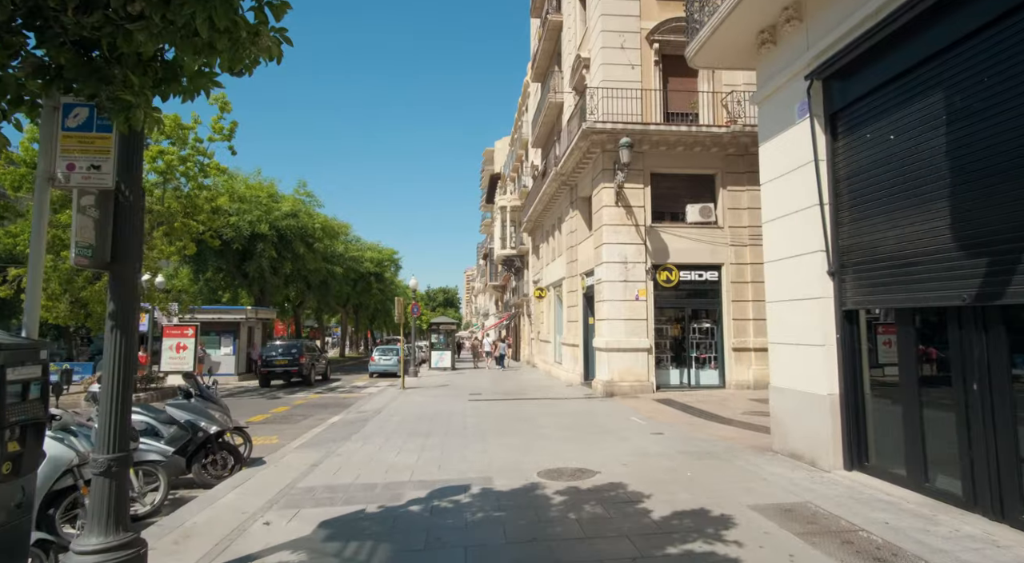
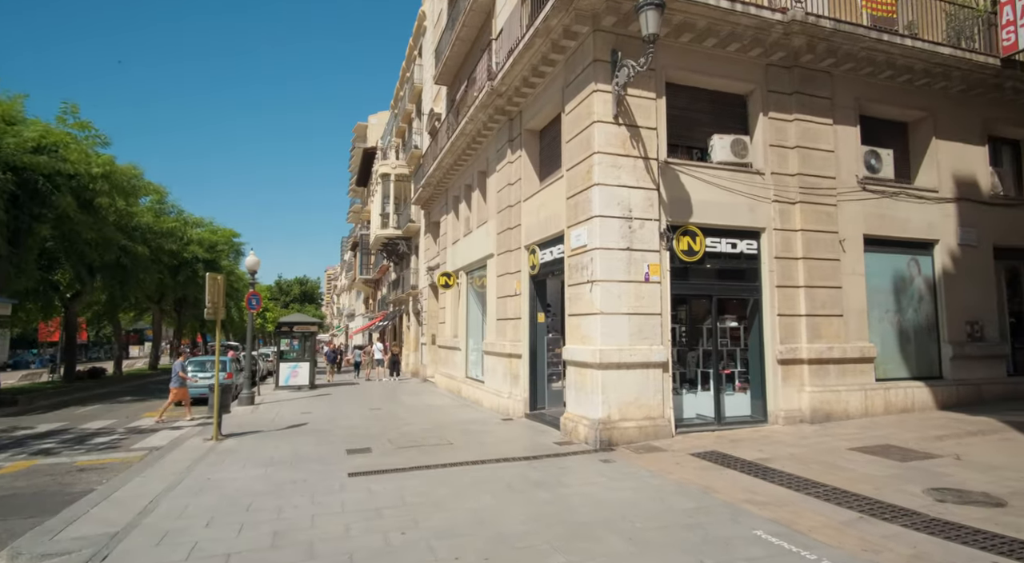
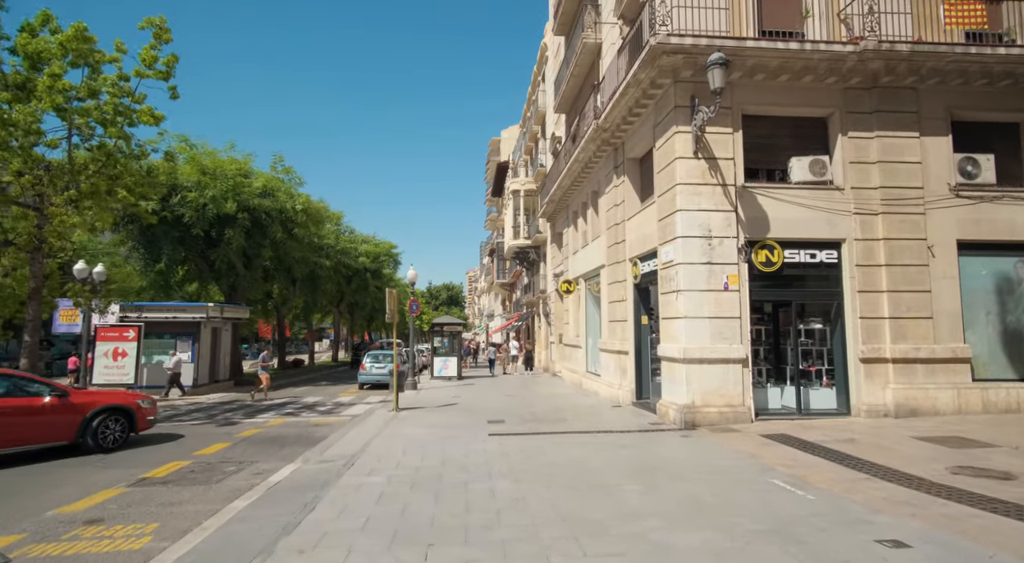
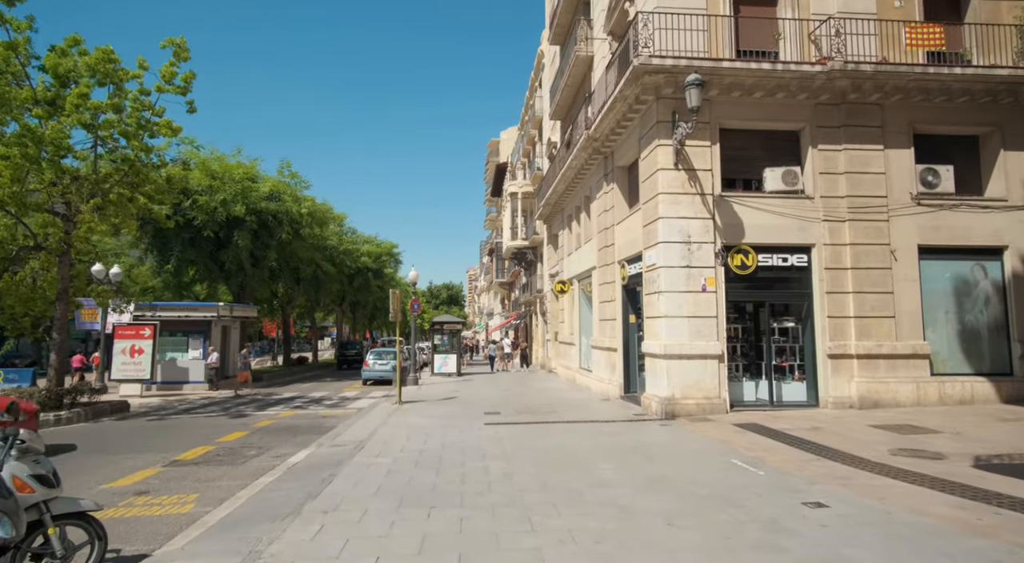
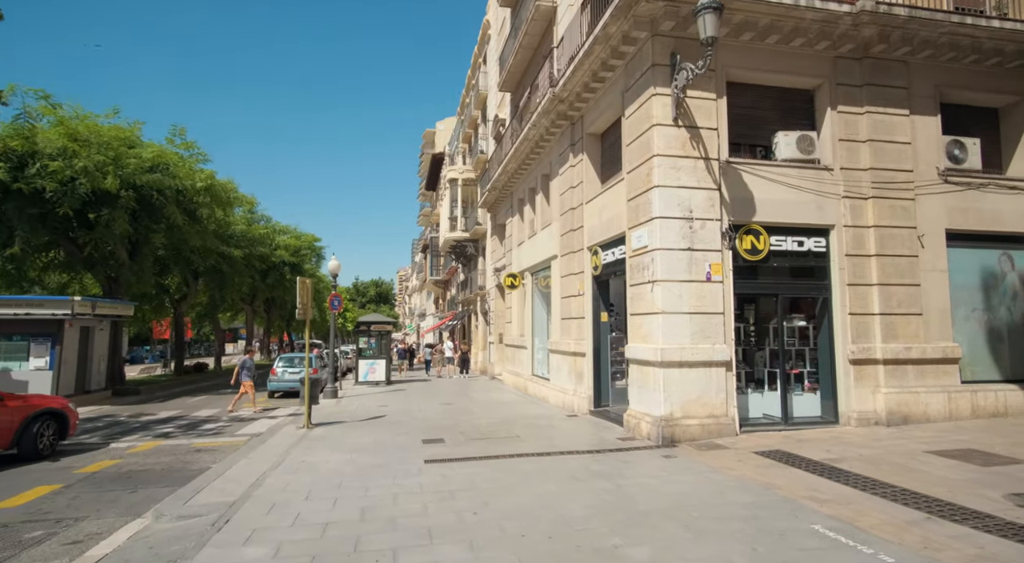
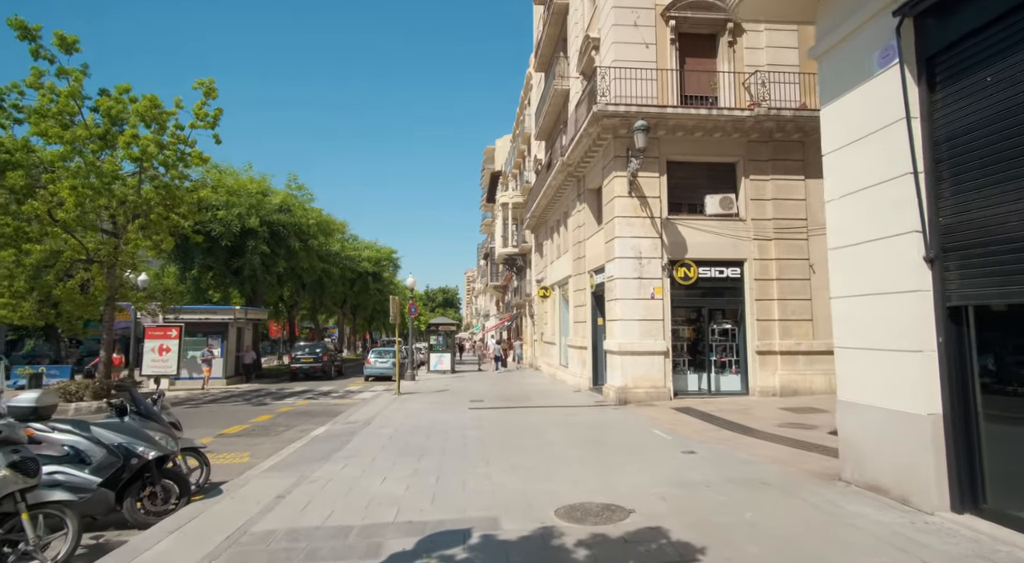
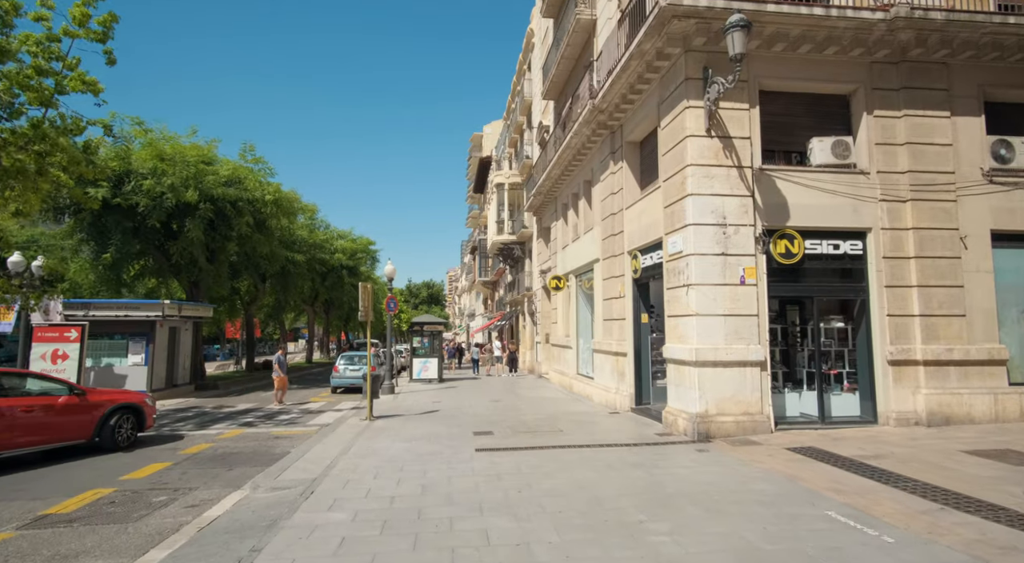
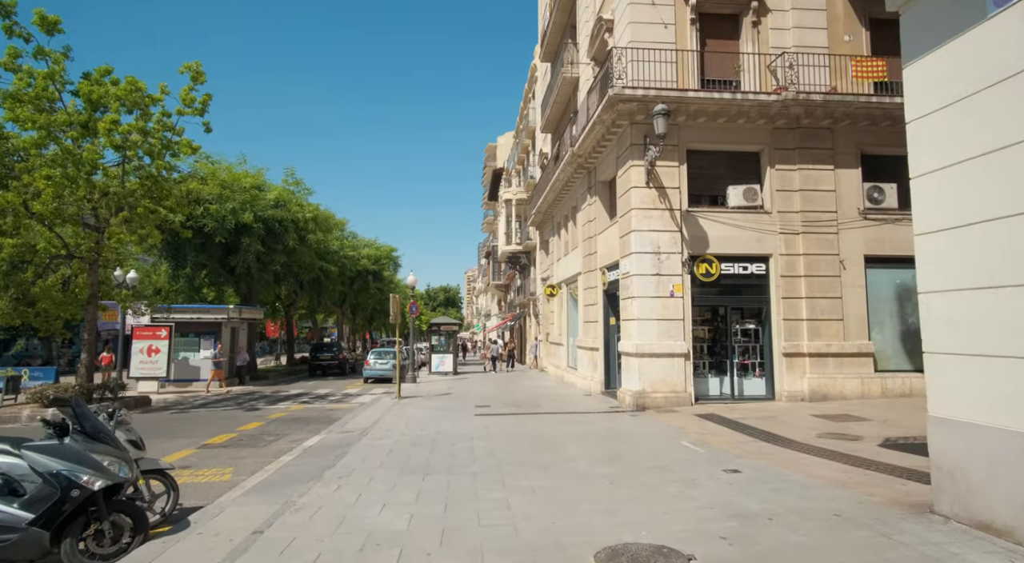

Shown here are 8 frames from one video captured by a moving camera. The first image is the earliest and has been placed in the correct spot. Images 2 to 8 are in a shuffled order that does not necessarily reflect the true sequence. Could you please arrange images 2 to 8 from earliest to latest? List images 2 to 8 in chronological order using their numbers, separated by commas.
6, 8, 4, 3, 7, 5, 2
